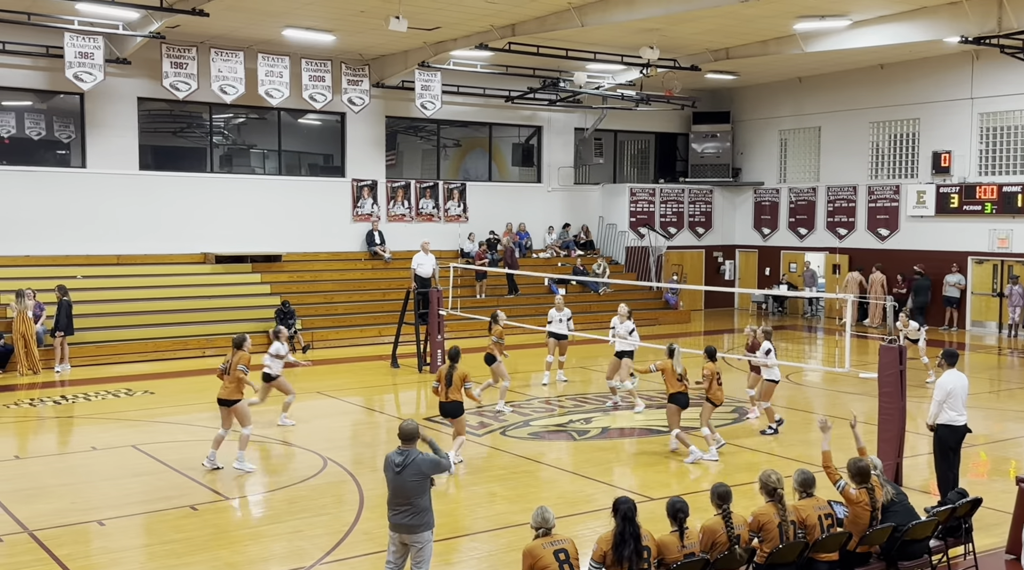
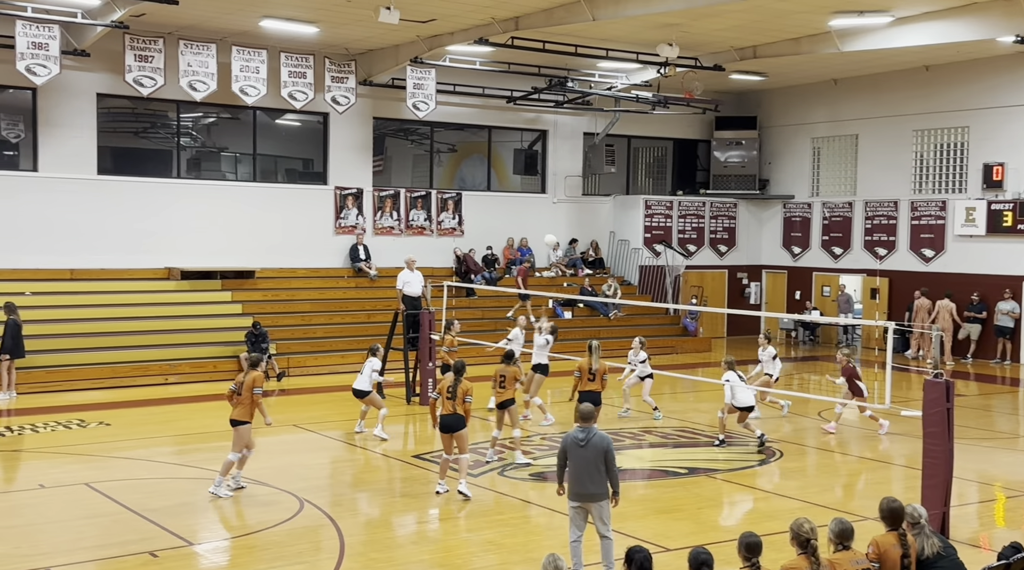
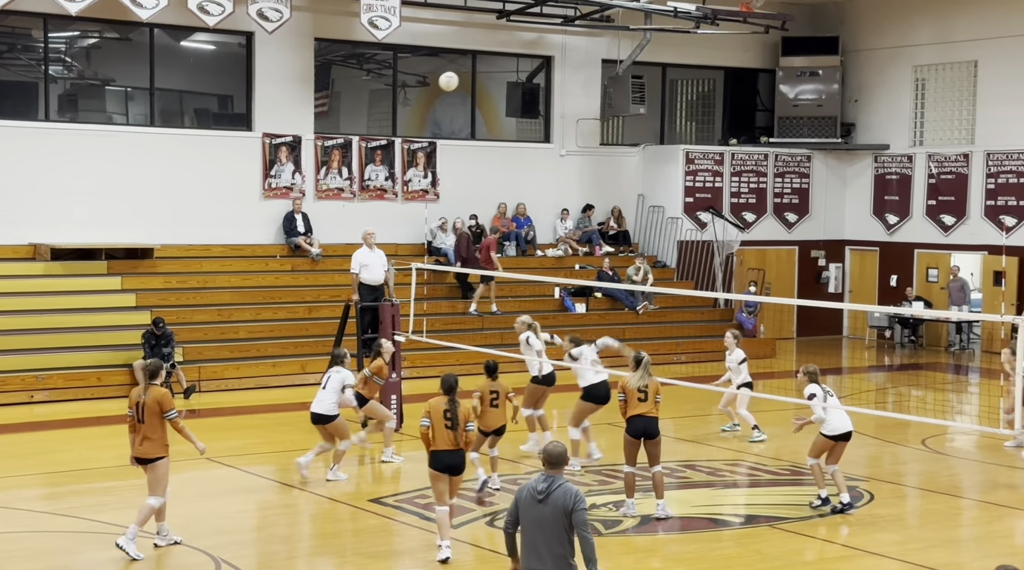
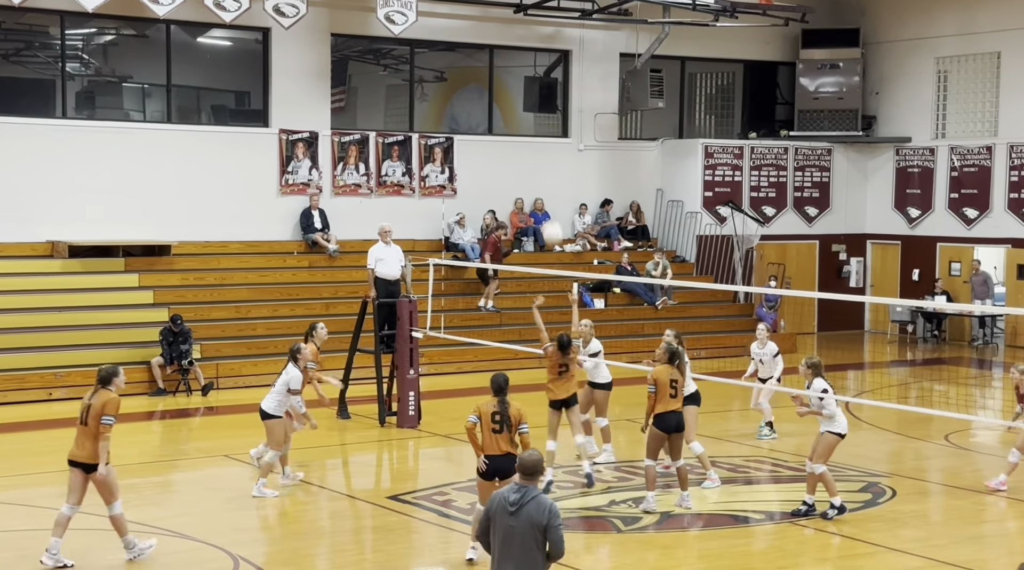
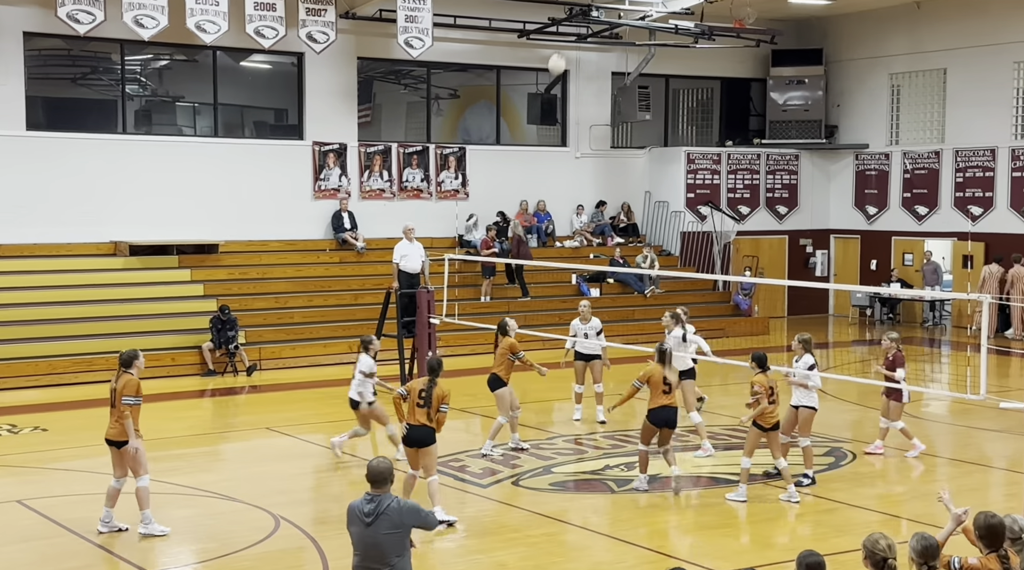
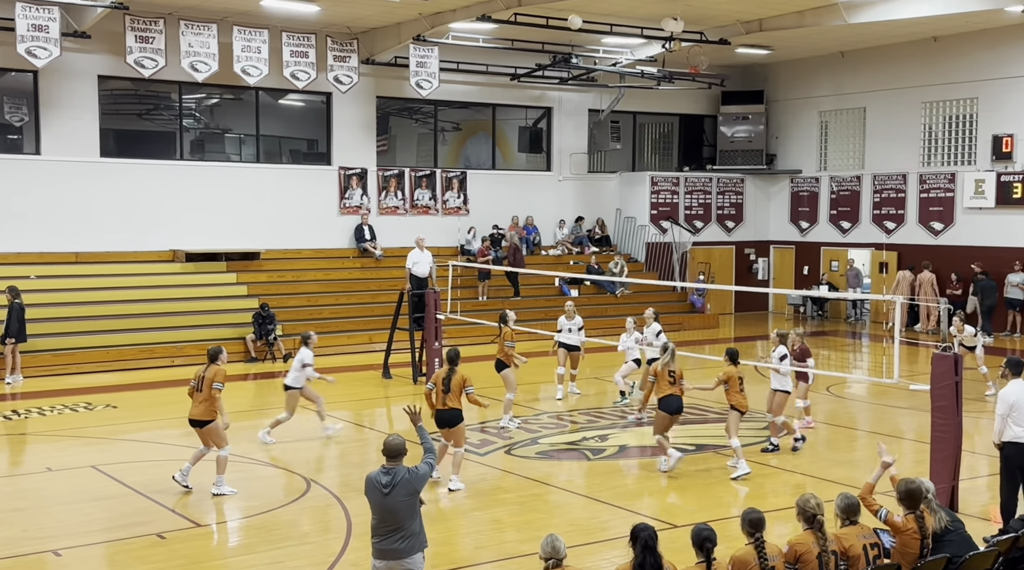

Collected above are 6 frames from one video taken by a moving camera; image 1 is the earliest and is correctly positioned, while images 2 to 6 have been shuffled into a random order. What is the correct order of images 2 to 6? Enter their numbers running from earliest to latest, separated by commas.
6, 5, 4, 3, 2
